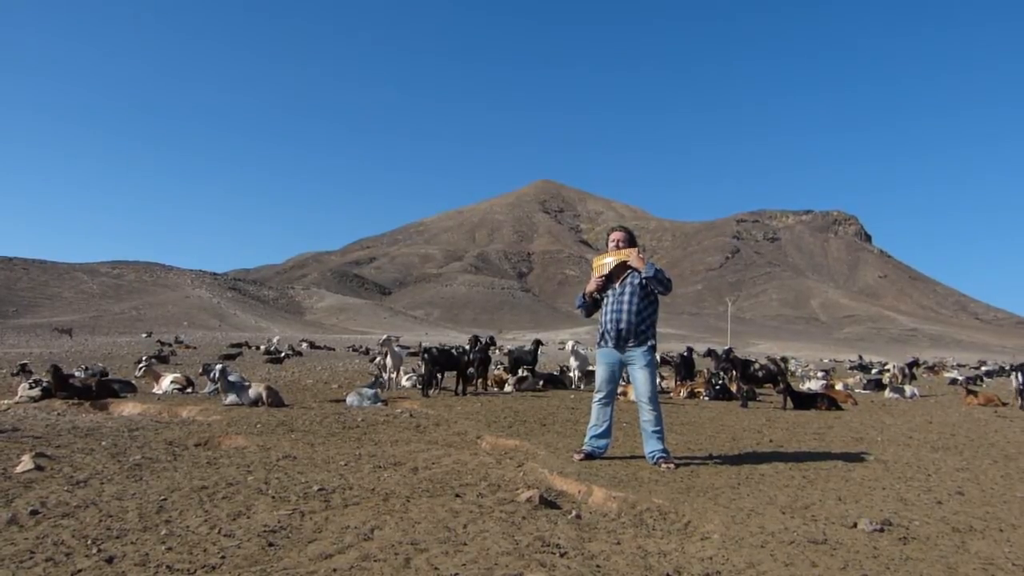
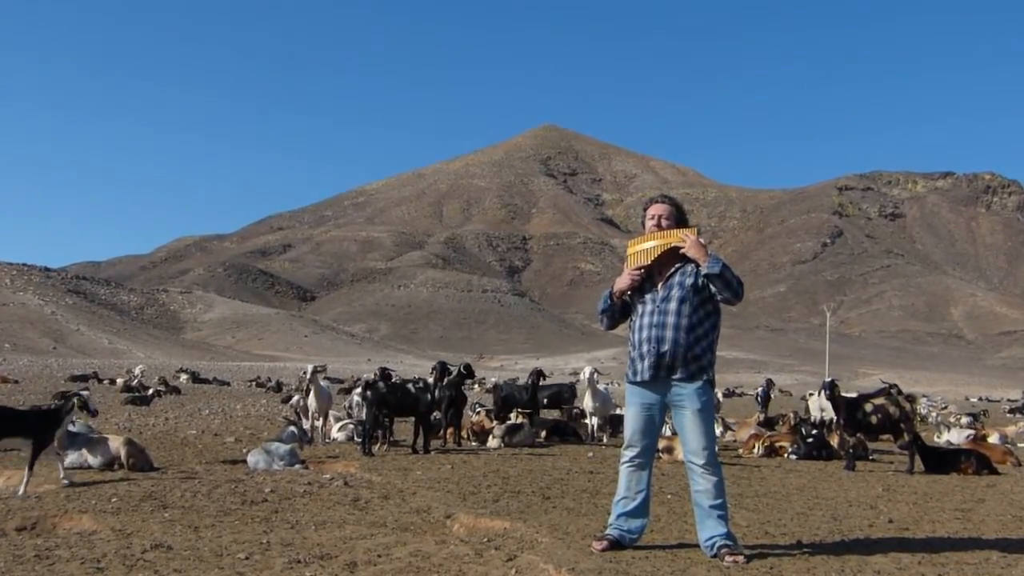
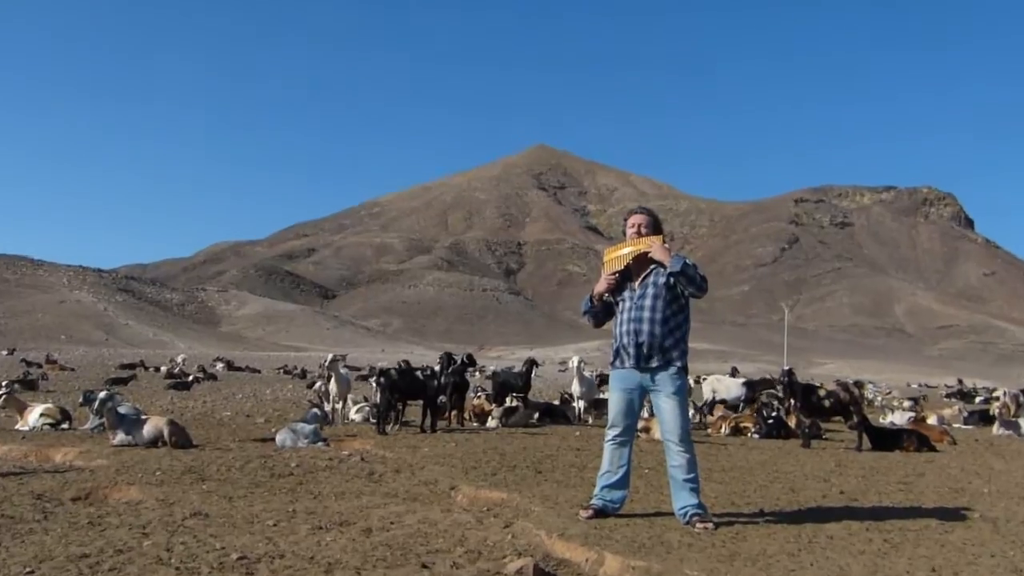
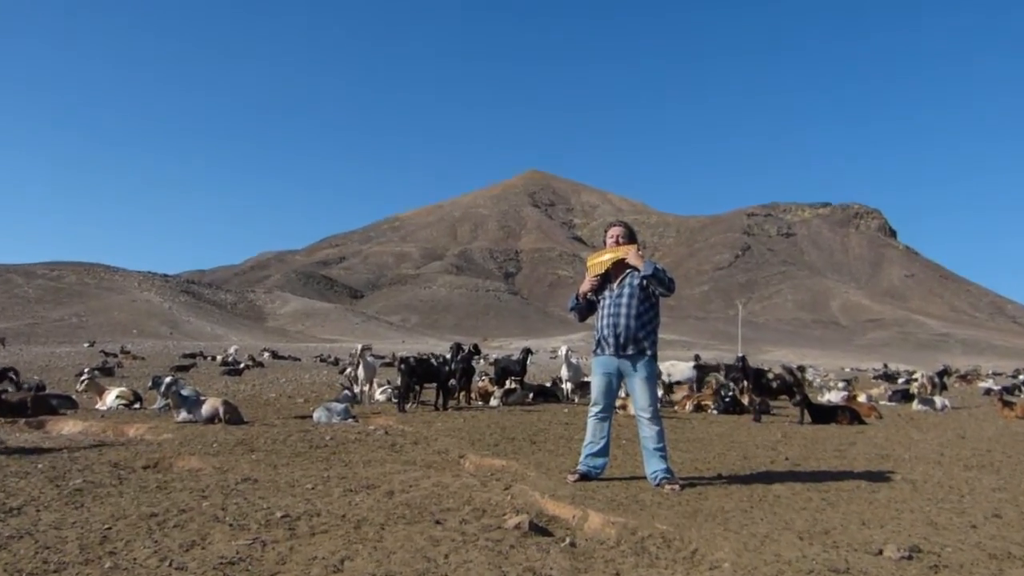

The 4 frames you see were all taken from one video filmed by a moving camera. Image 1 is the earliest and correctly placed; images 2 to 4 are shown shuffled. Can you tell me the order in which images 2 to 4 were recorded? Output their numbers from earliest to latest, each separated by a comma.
4, 3, 2
